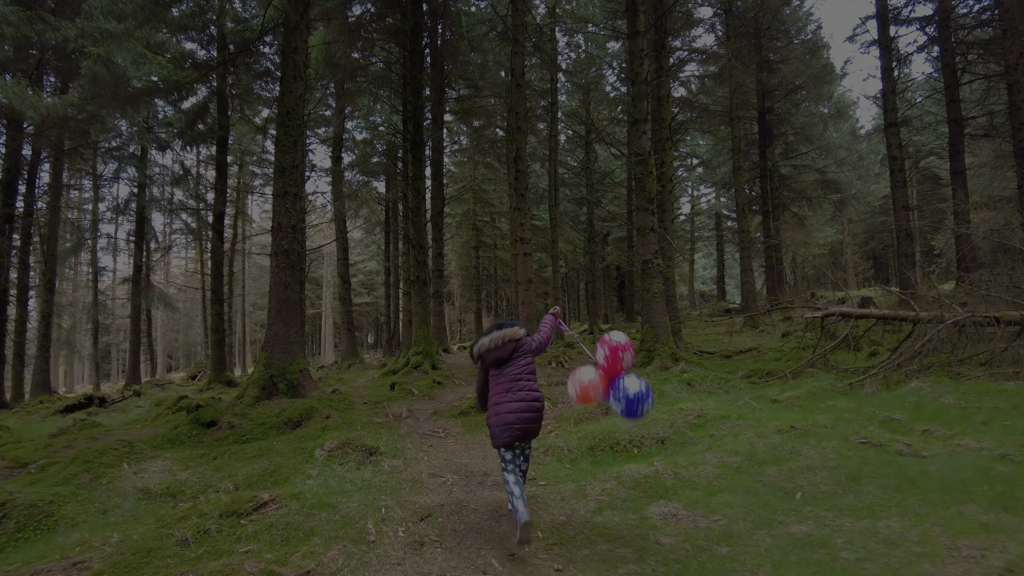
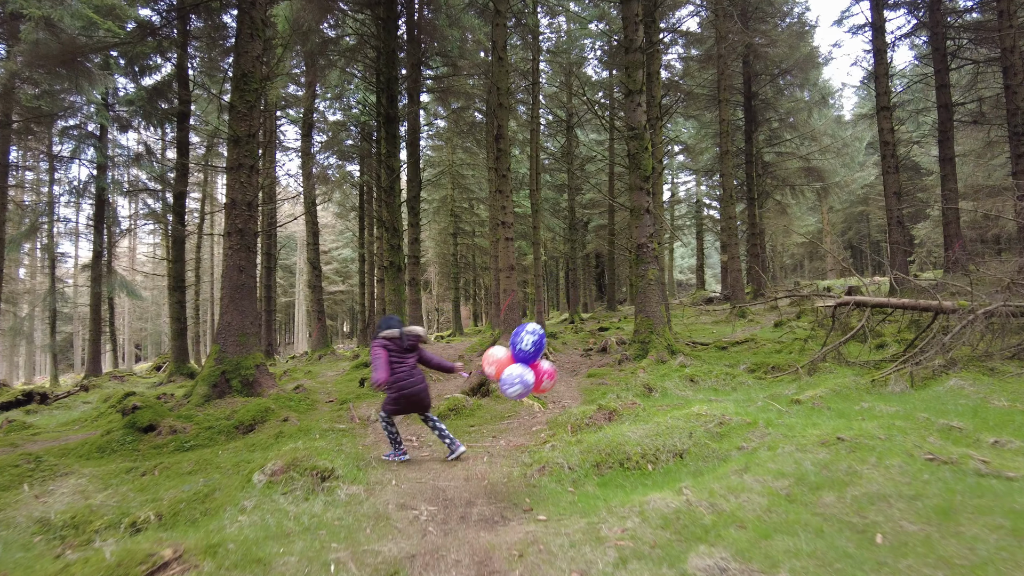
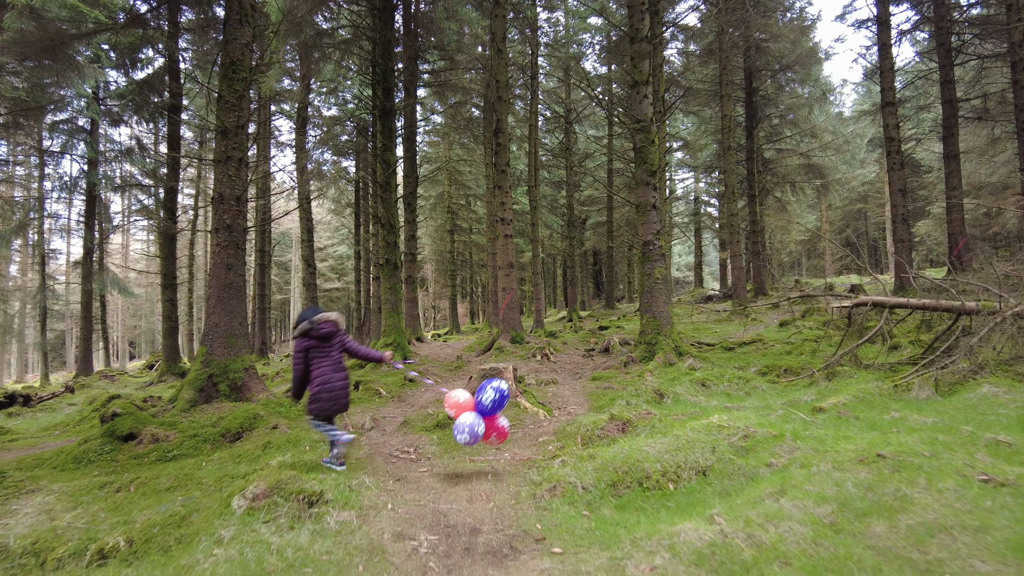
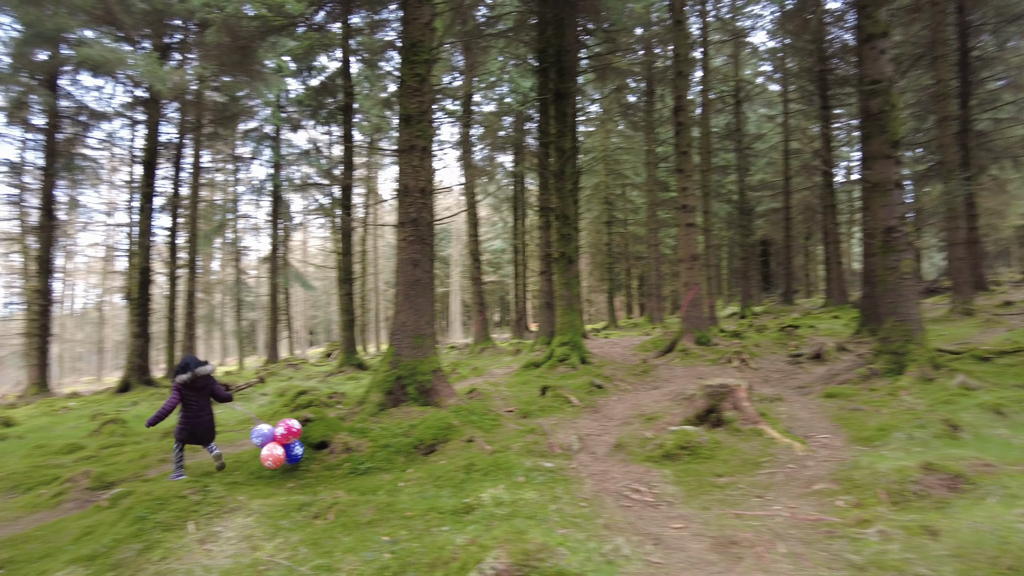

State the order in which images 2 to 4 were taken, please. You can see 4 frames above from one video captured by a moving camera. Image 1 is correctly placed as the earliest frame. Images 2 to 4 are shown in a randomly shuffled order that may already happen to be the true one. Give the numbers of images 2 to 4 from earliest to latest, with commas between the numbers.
2, 3, 4
